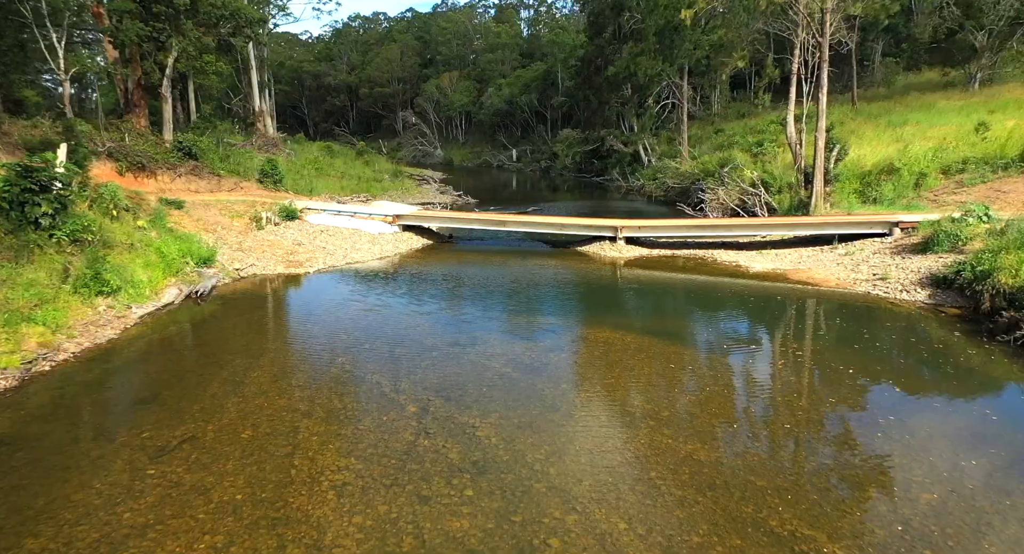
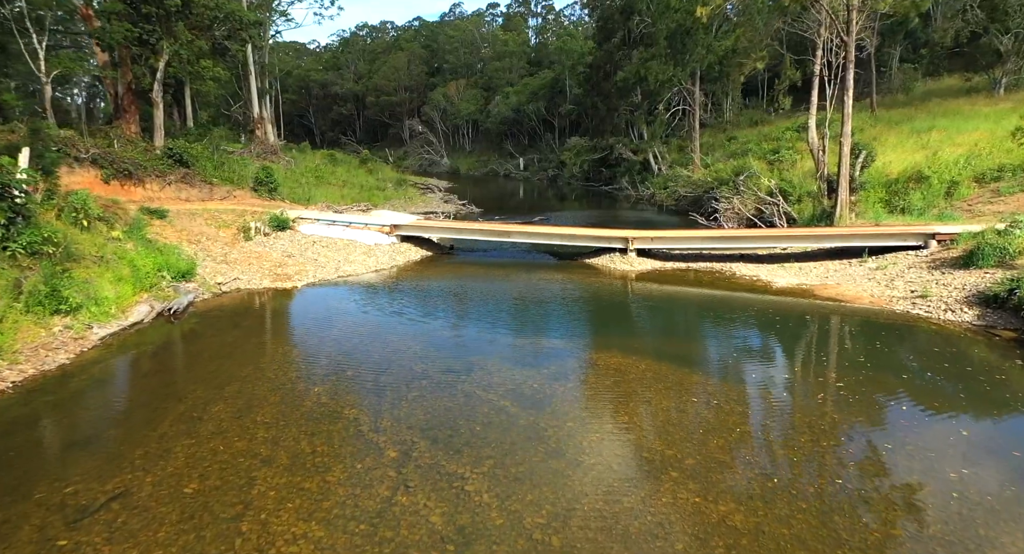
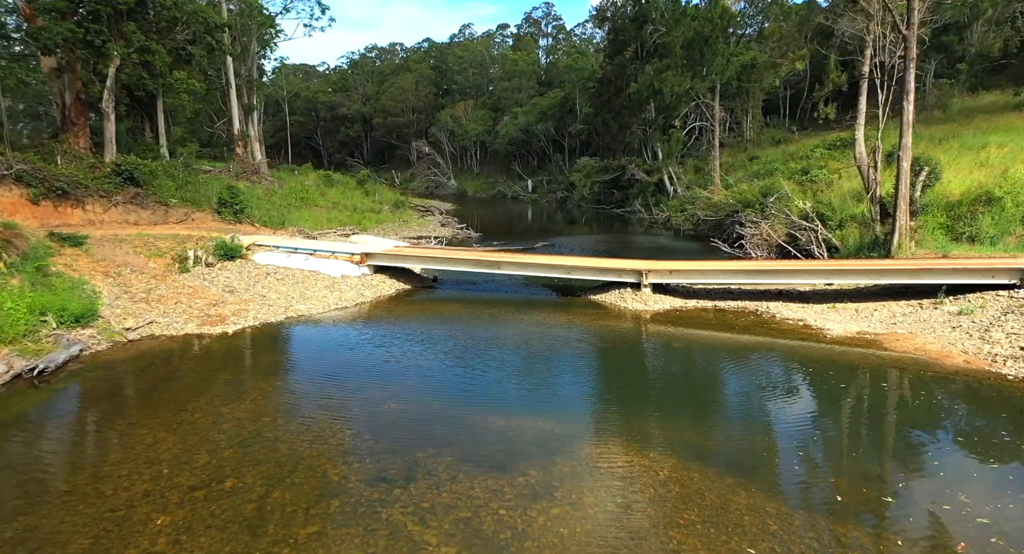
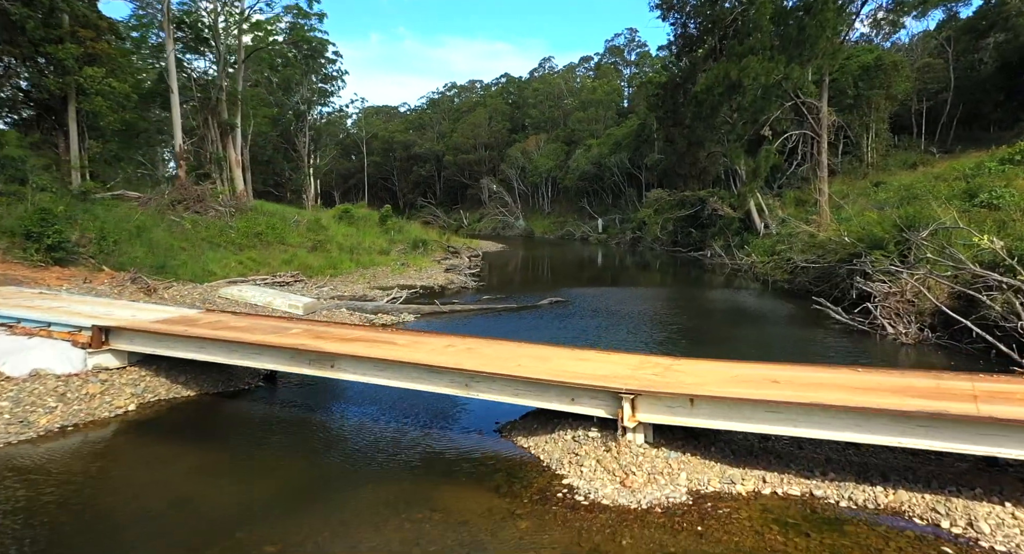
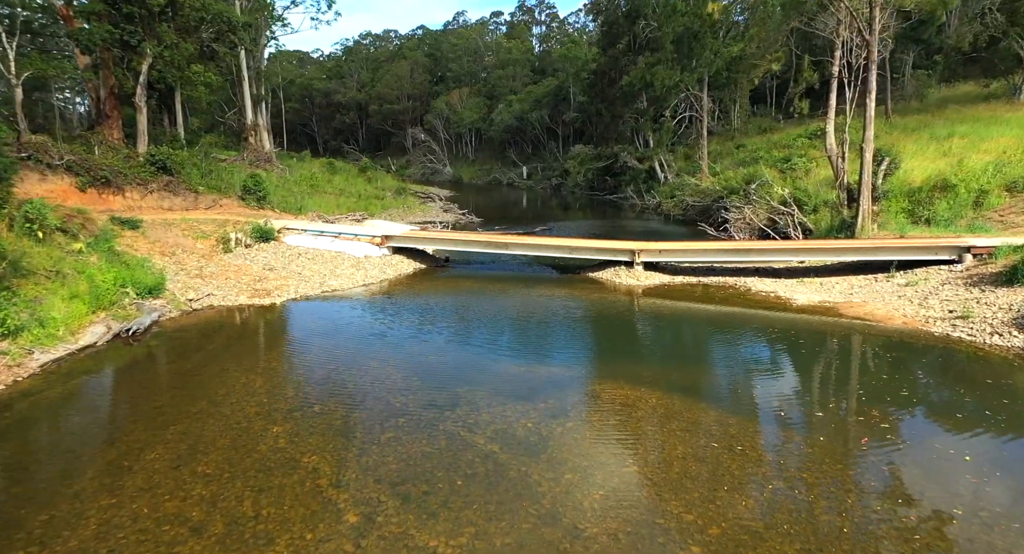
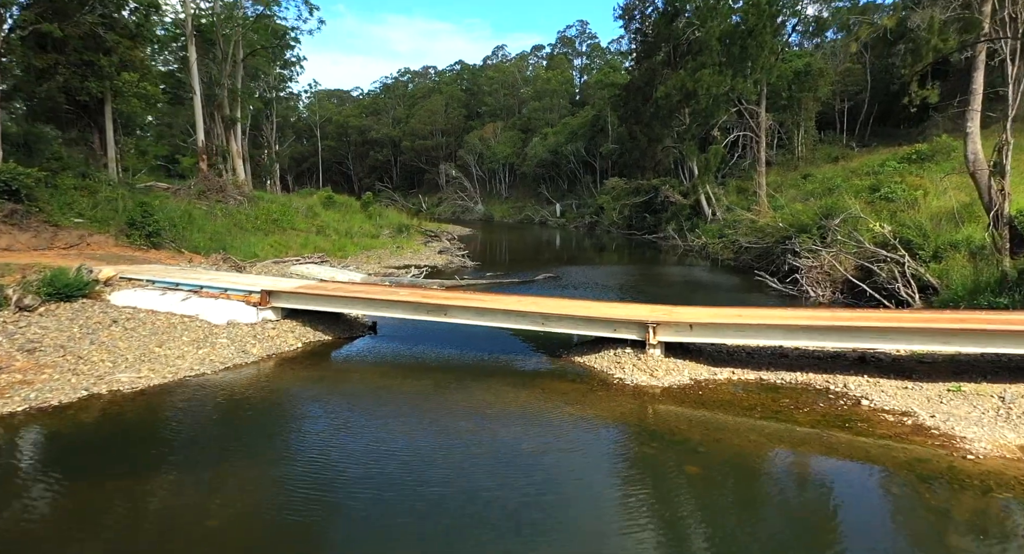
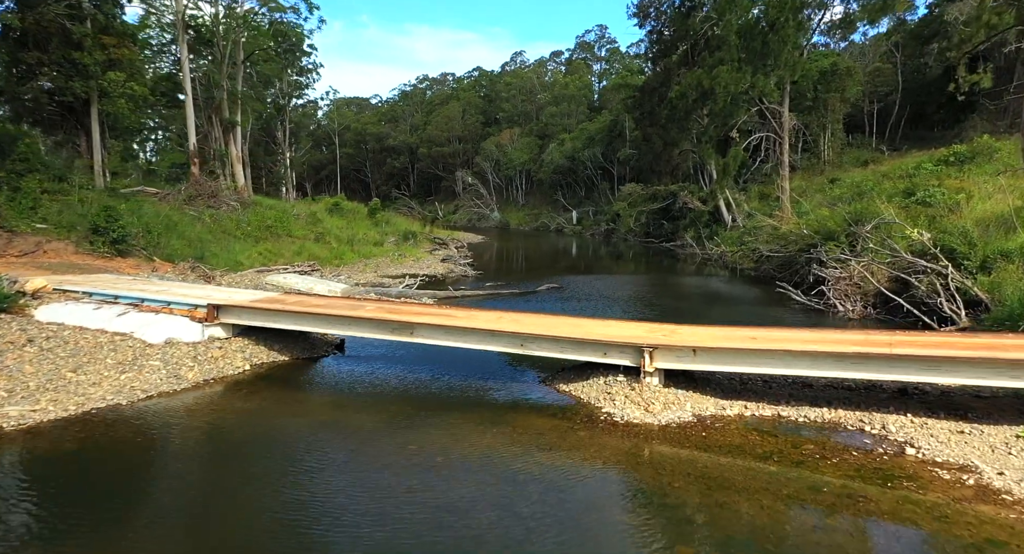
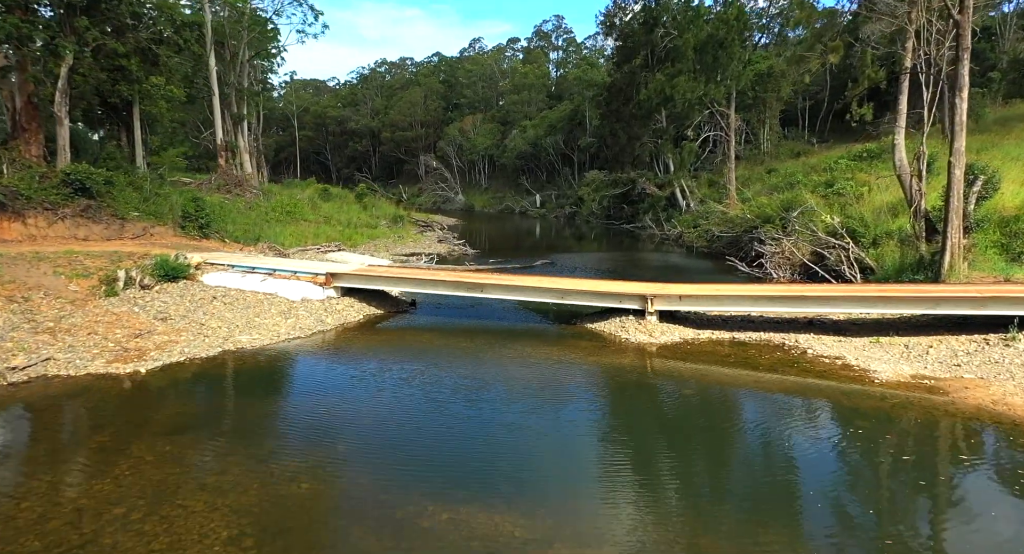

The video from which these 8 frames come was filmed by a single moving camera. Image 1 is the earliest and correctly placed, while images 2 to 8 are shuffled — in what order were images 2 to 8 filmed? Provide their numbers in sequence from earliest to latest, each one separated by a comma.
2, 5, 3, 8, 6, 7, 4
